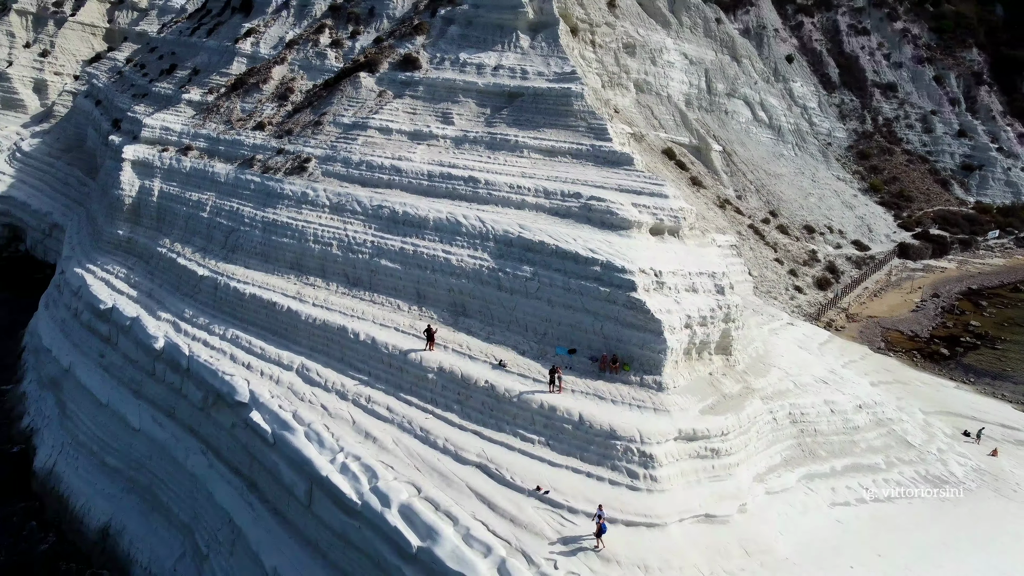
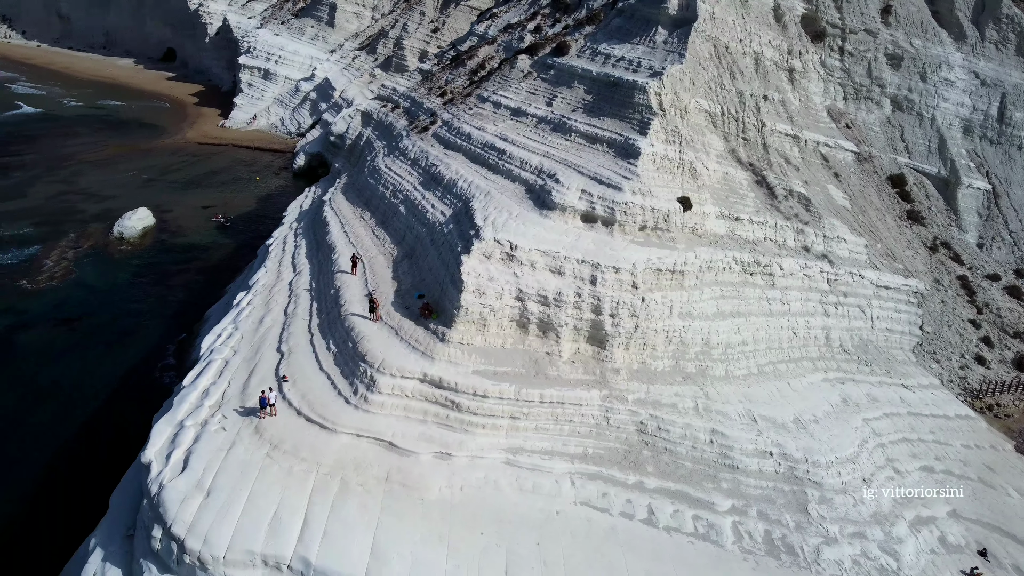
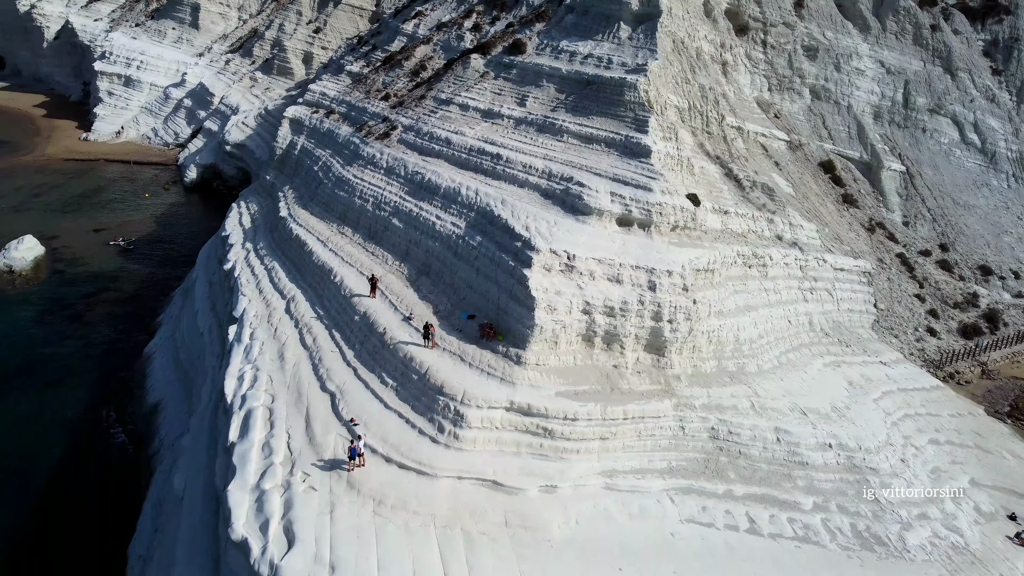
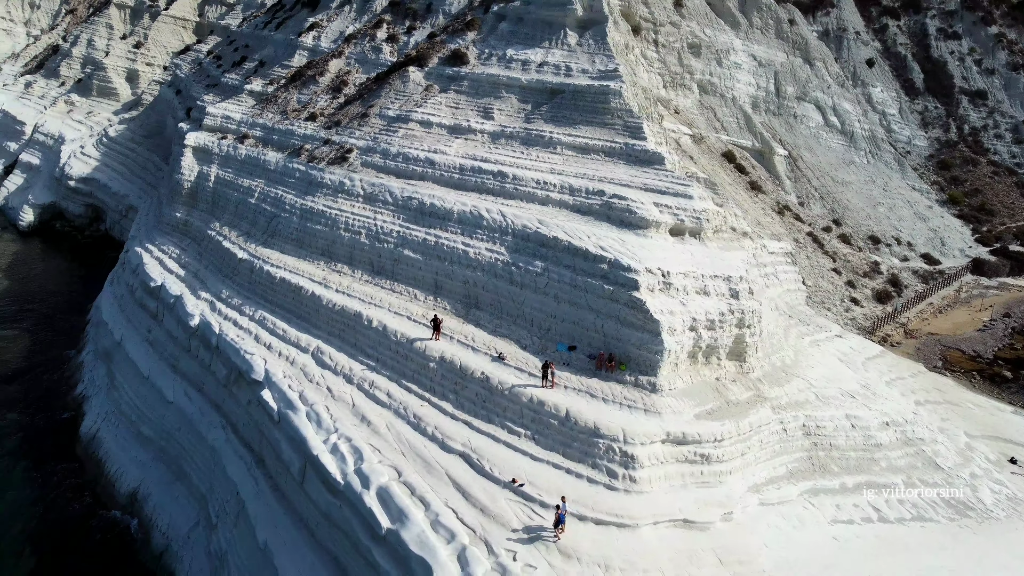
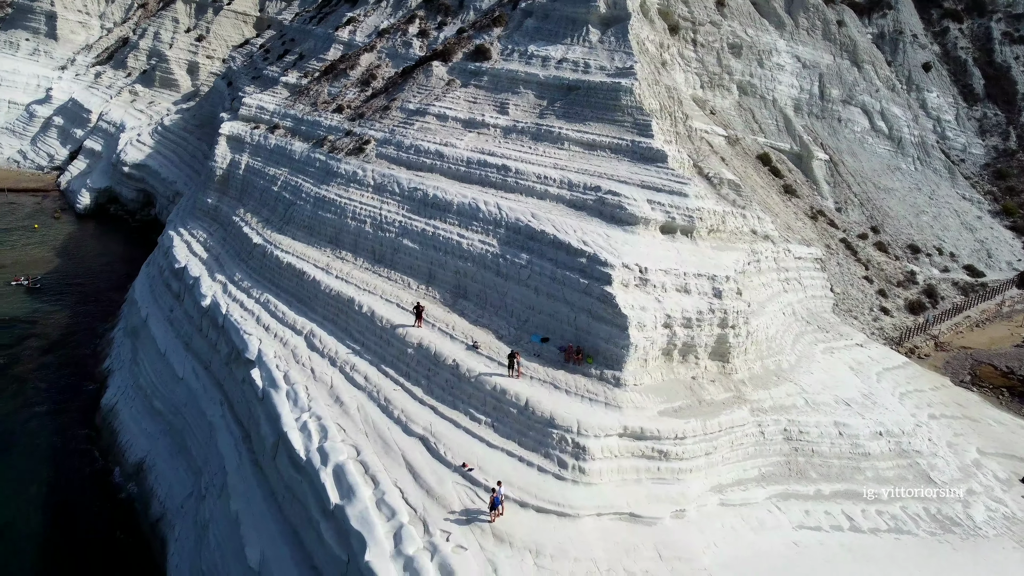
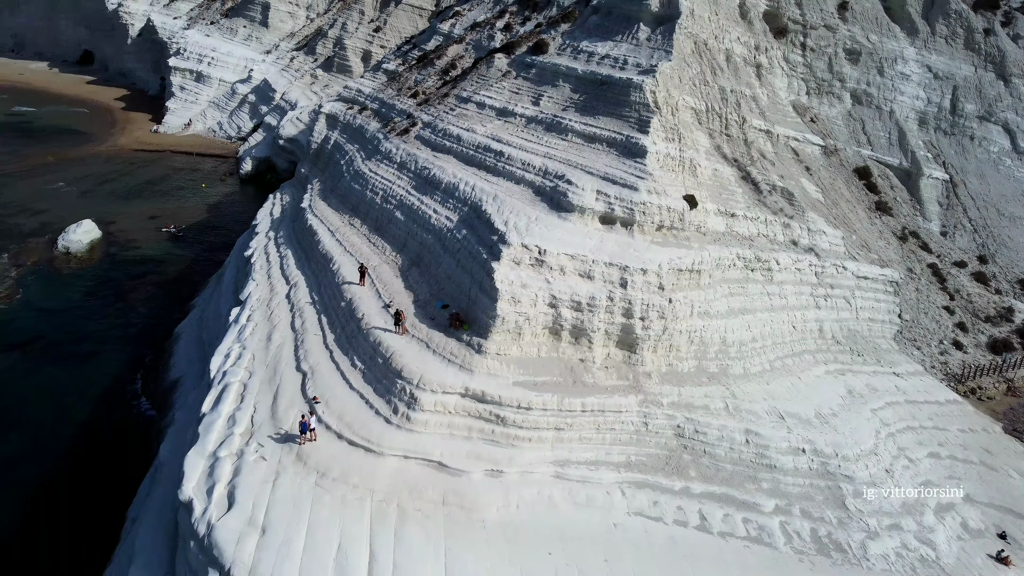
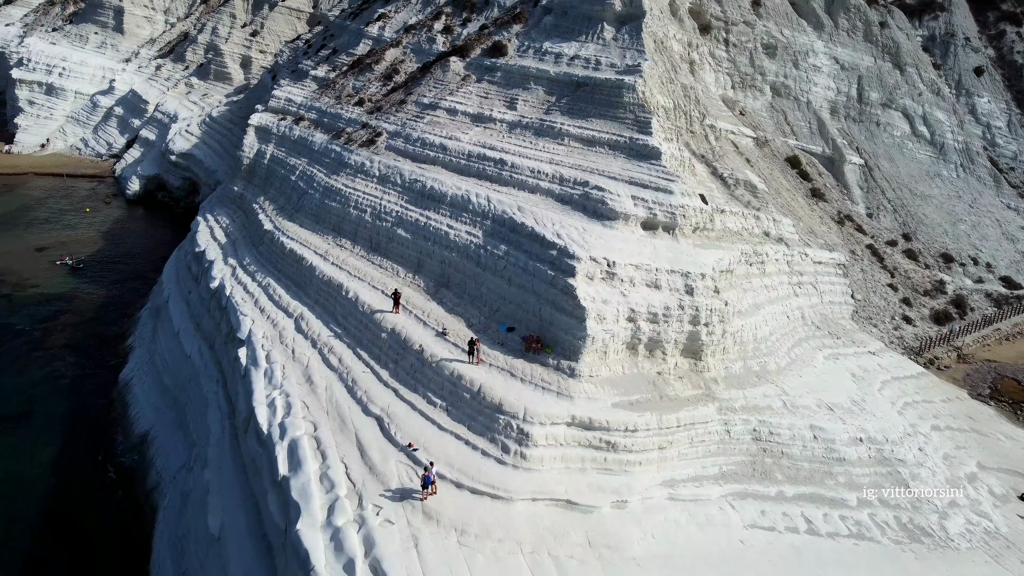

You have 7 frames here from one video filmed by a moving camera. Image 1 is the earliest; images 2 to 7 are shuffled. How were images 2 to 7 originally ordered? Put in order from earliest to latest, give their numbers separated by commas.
4, 5, 7, 3, 6, 2
